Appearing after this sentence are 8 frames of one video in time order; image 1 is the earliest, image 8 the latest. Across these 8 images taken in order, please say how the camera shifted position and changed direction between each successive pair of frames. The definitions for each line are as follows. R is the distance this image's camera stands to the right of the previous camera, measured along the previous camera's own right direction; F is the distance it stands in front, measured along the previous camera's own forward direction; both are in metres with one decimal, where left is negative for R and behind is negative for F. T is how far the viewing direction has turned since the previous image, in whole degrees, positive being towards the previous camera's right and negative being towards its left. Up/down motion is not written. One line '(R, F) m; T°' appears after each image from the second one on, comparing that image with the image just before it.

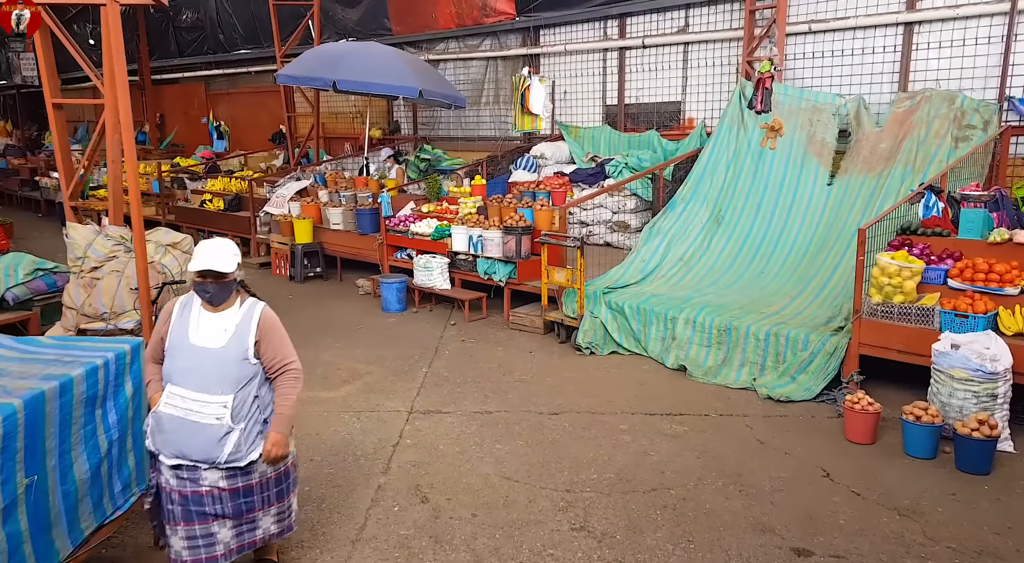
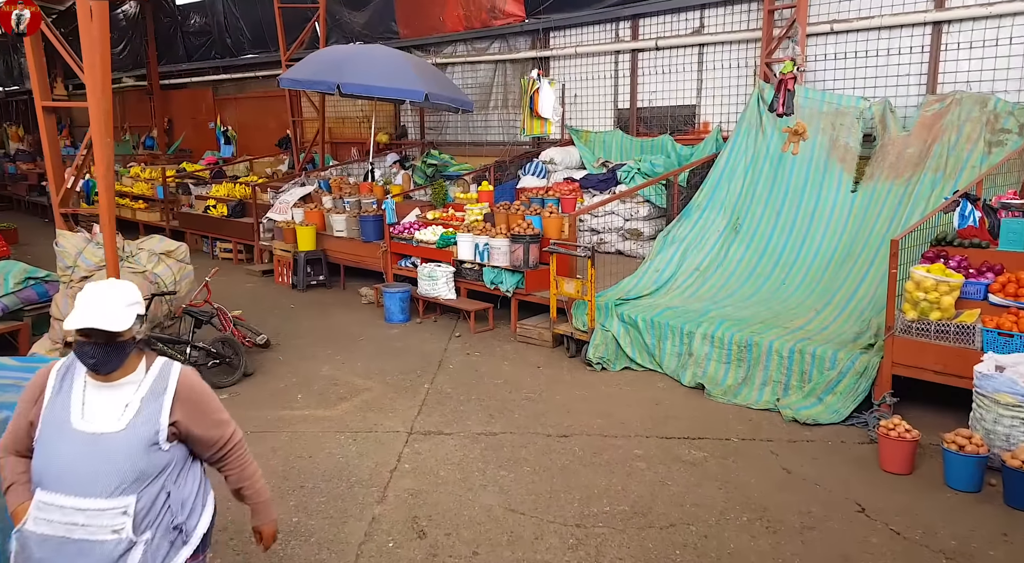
(0.0, +0.3) m; -1°
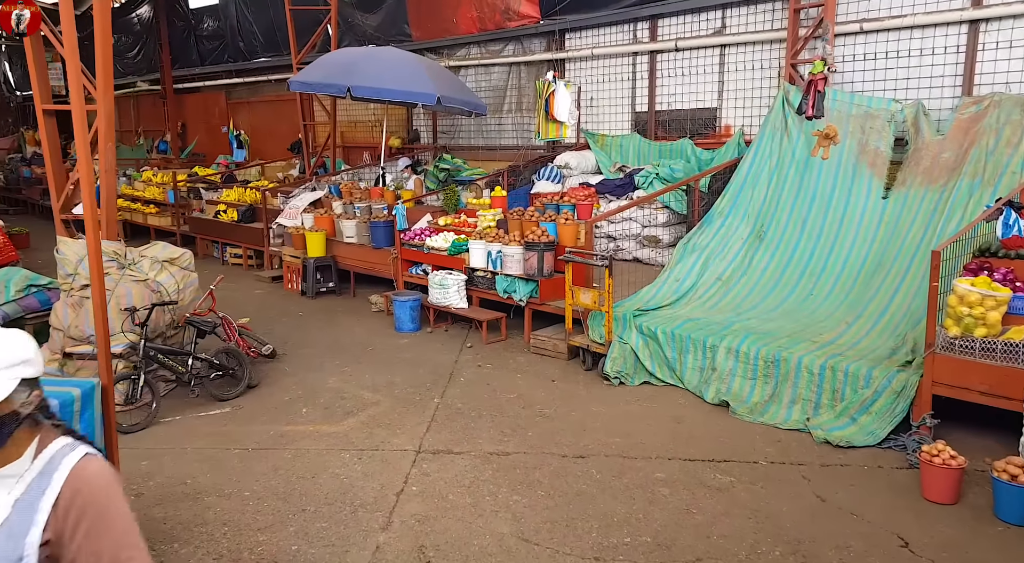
(0.0, +0.2) m; -1°
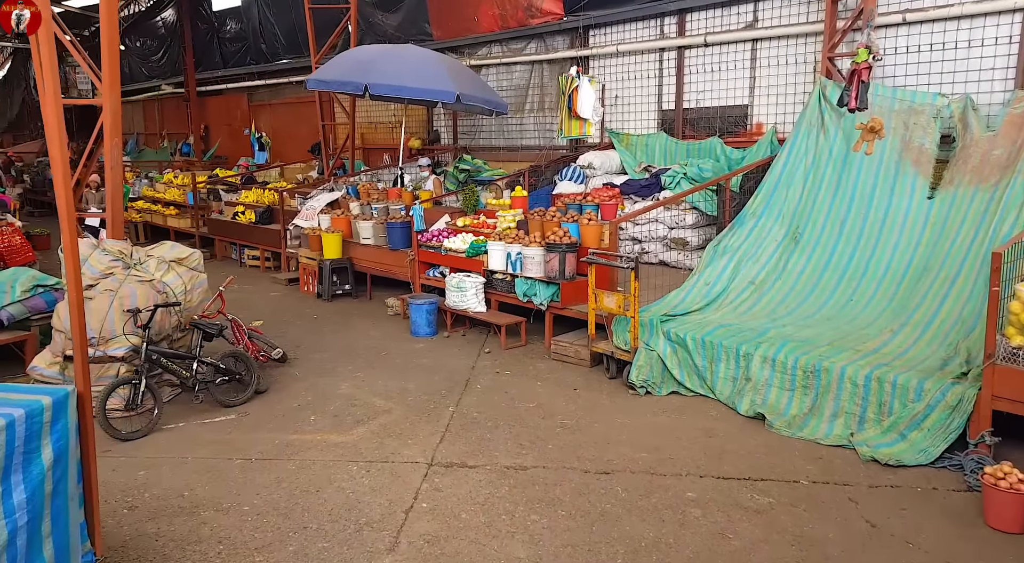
(0.0, +0.3) m; -2°
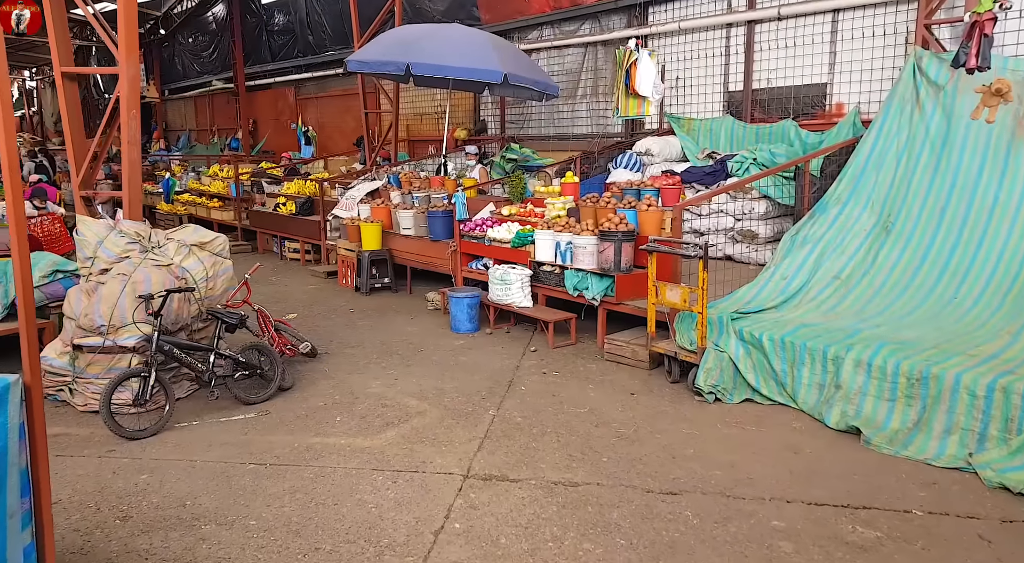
(0.0, +0.6) m; -4°
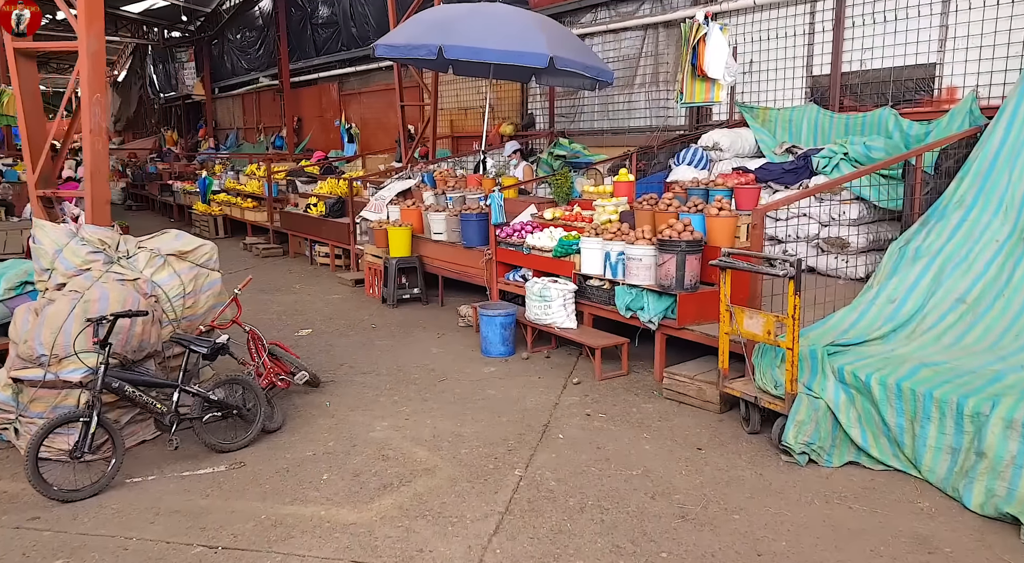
(+0.1, +1.0) m; -4°
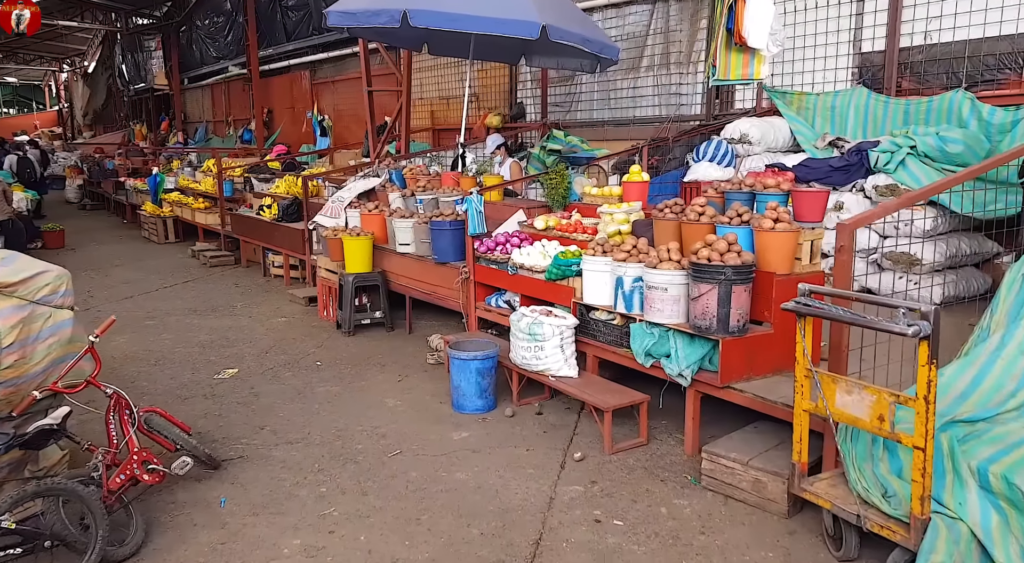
(+0.1, +1.4) m; +1°
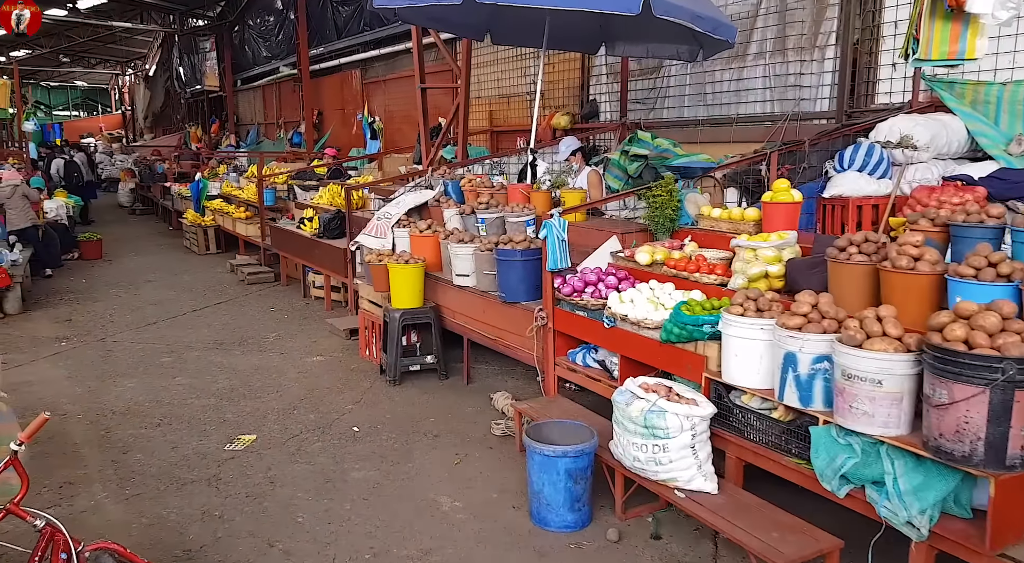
(-0.2, +1.3) m; -4°
